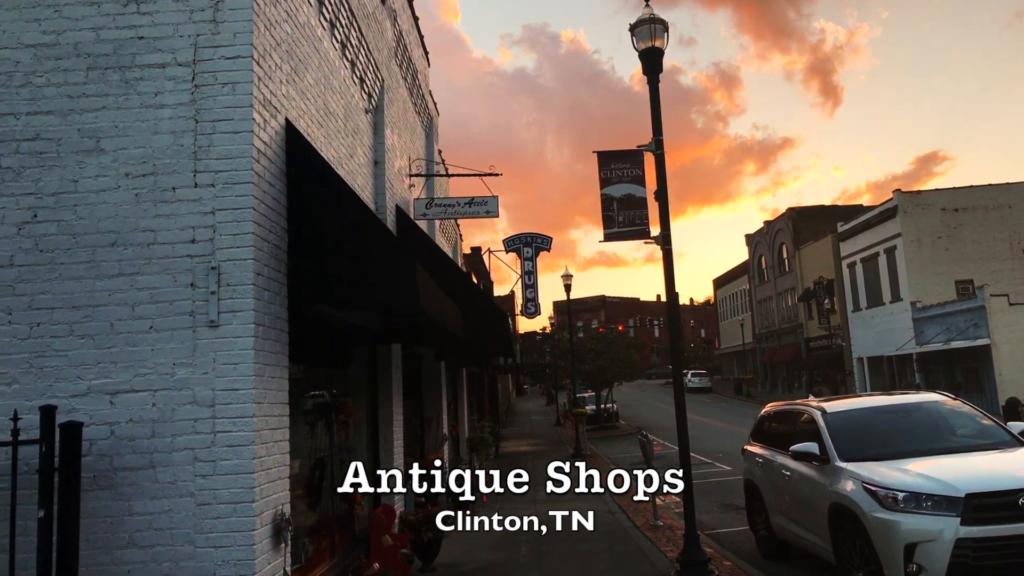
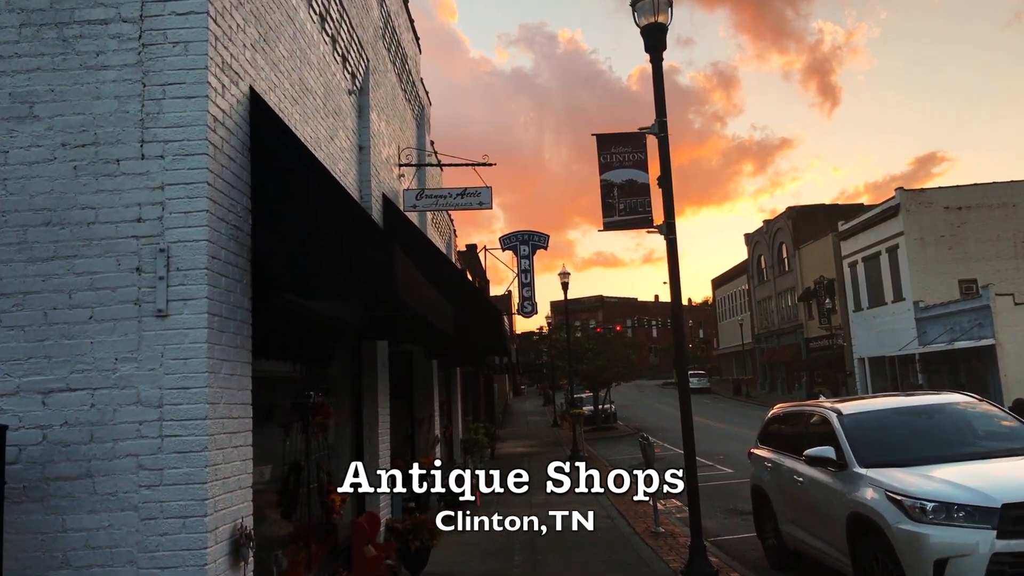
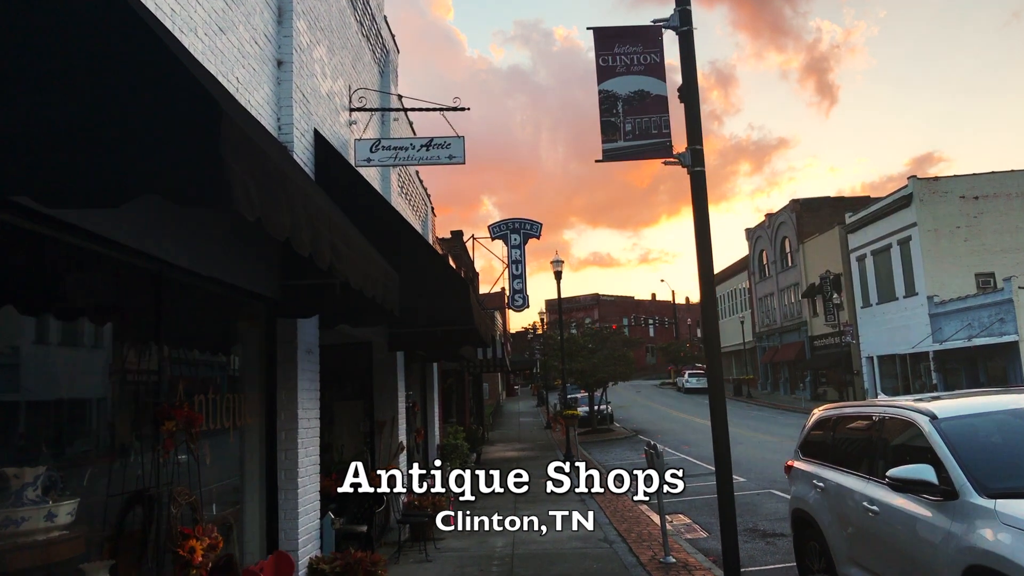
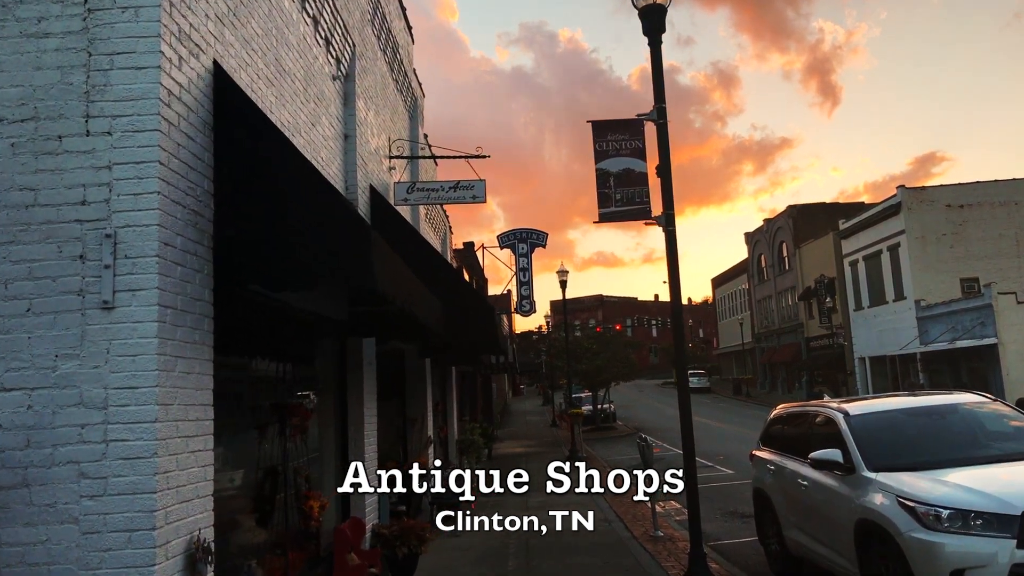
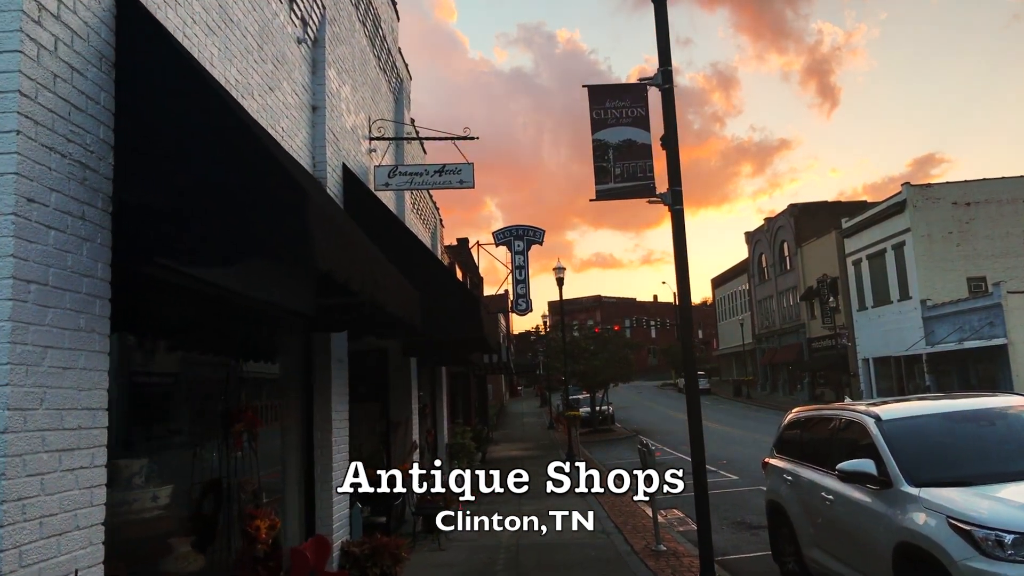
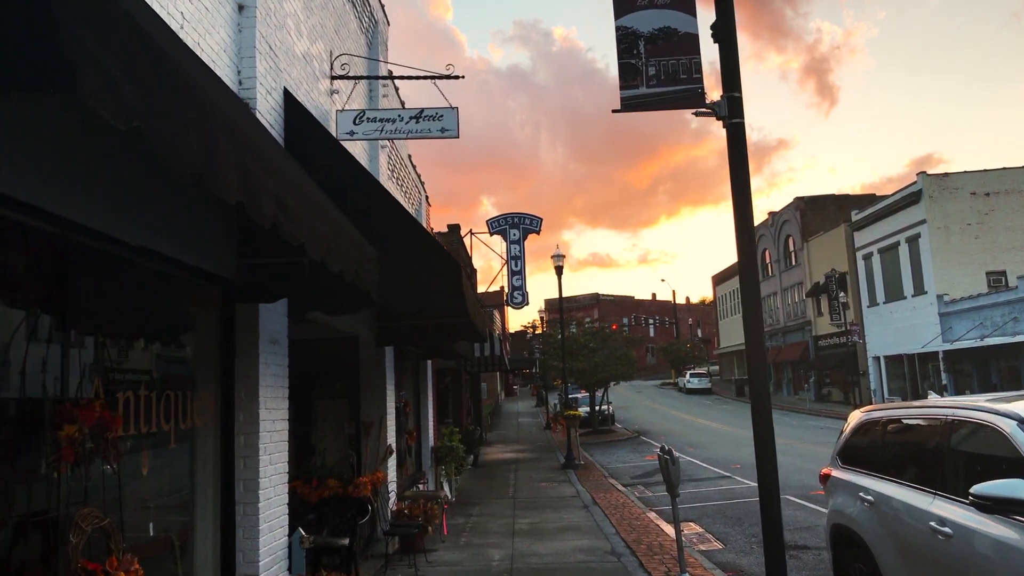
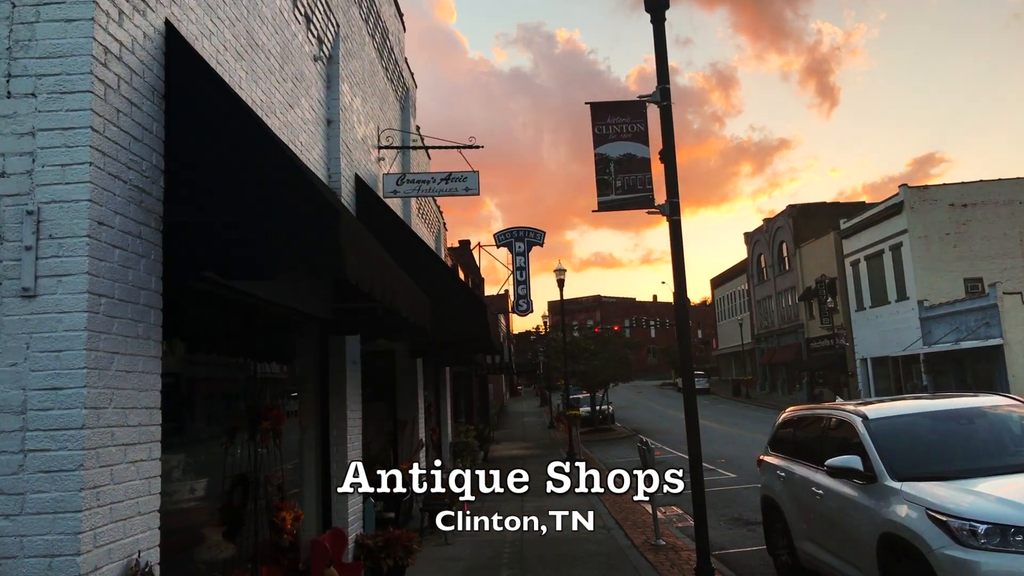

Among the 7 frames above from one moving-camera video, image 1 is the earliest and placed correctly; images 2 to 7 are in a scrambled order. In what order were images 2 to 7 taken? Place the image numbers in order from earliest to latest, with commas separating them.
2, 4, 7, 5, 3, 6
